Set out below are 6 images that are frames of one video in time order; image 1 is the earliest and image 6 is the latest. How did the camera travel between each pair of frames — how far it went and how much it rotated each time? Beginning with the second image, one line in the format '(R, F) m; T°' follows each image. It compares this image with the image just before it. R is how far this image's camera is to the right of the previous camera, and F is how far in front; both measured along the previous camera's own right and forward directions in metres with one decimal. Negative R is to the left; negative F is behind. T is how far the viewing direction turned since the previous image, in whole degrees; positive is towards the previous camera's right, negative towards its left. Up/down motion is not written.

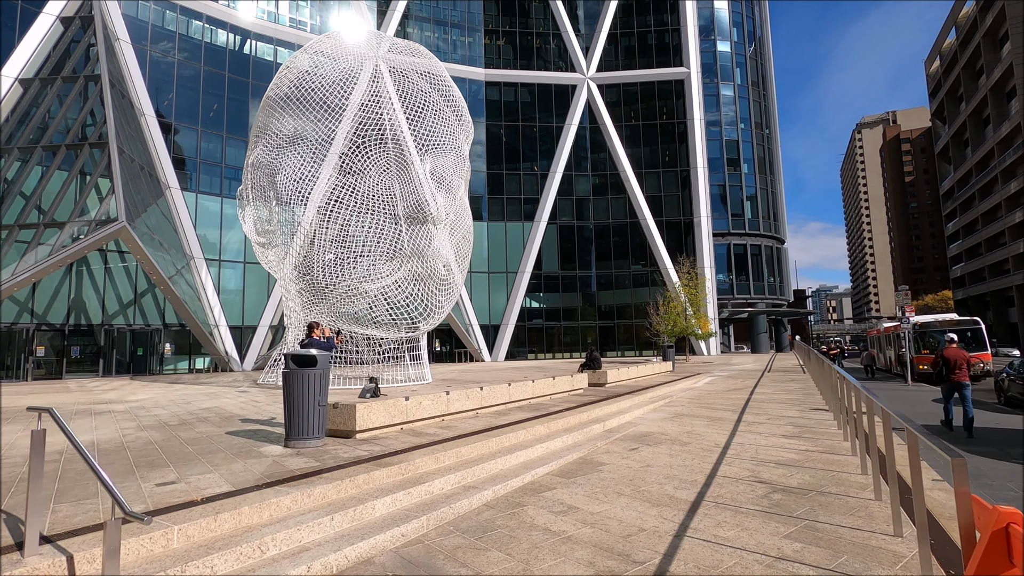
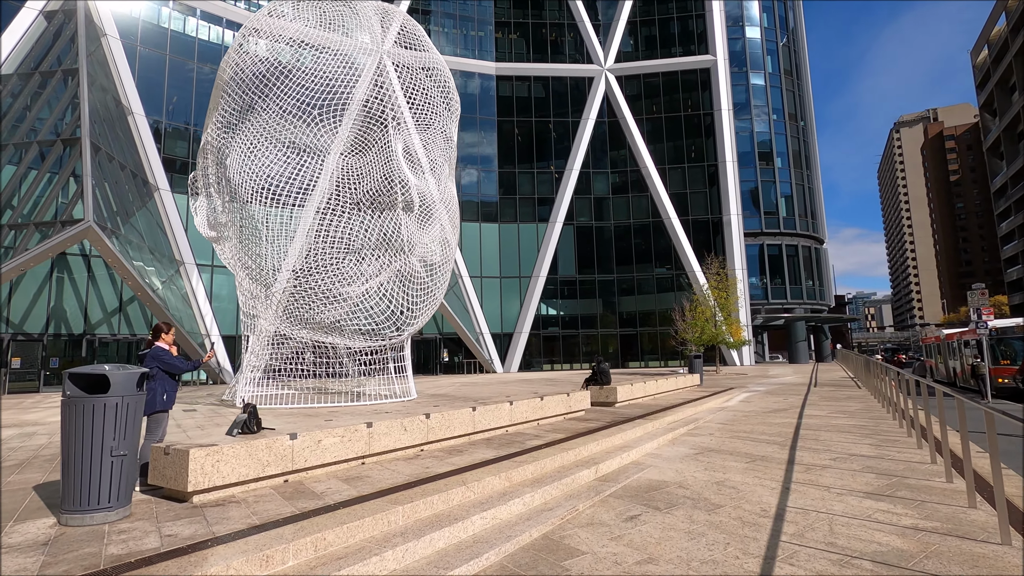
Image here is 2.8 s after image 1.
(+0.7, +2.1) m; -3°
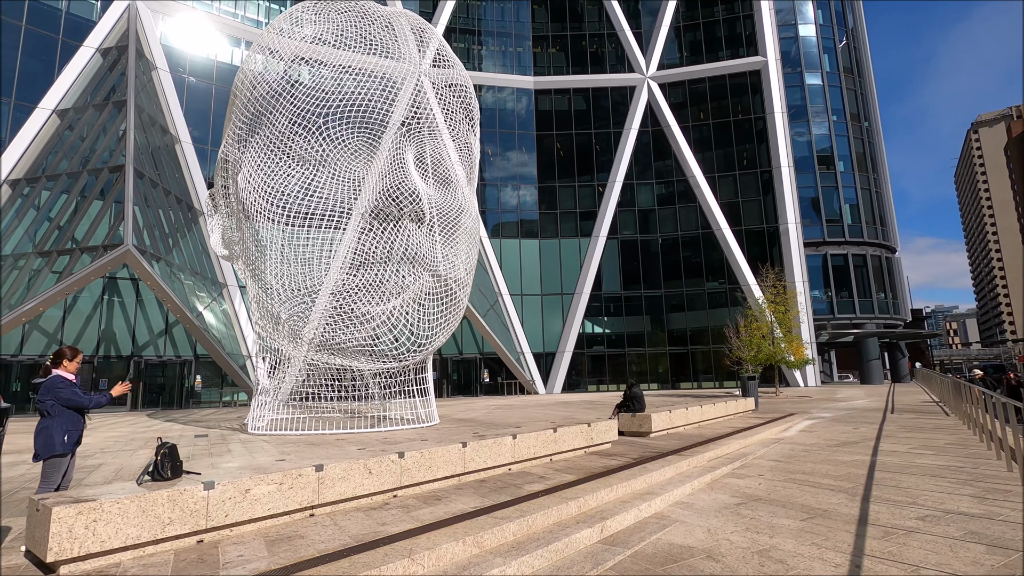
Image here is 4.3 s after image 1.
(+0.6, +1.0) m; -6°
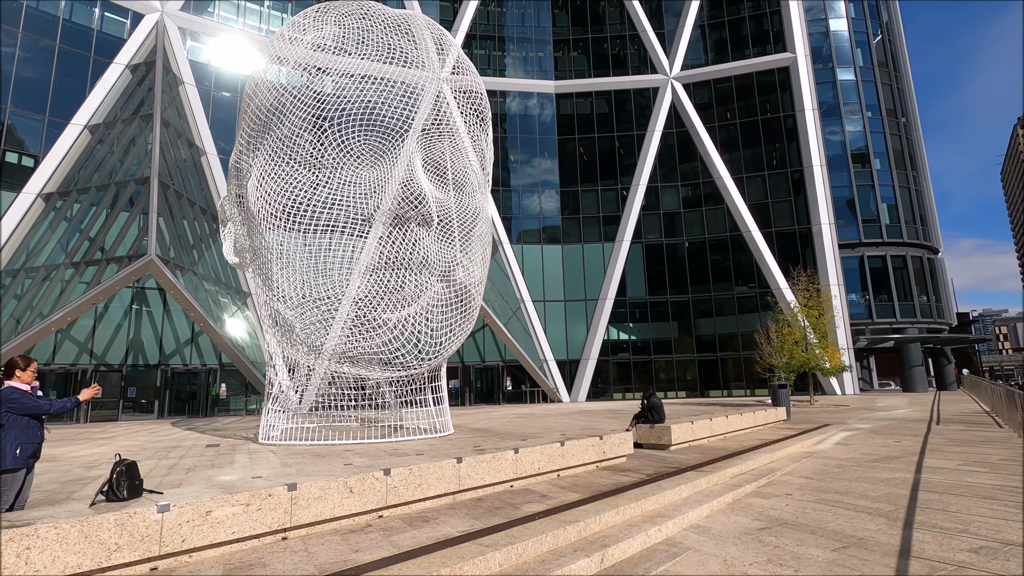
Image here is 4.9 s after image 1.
(+0.3, +0.4) m; -3°
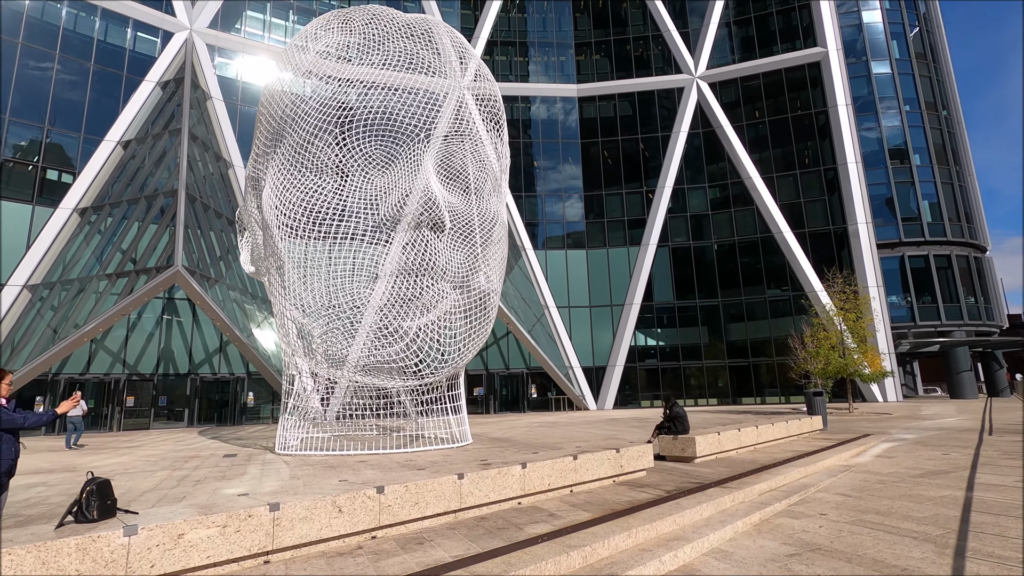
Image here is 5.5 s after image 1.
(+0.2, +0.3) m; -3°
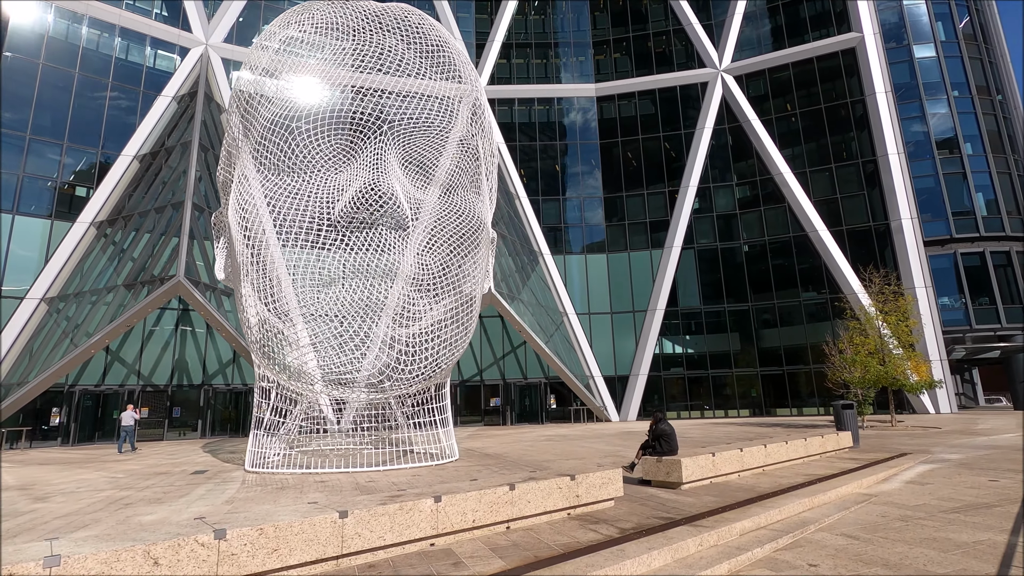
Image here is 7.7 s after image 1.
(+1.0, +0.9) m; -4°
